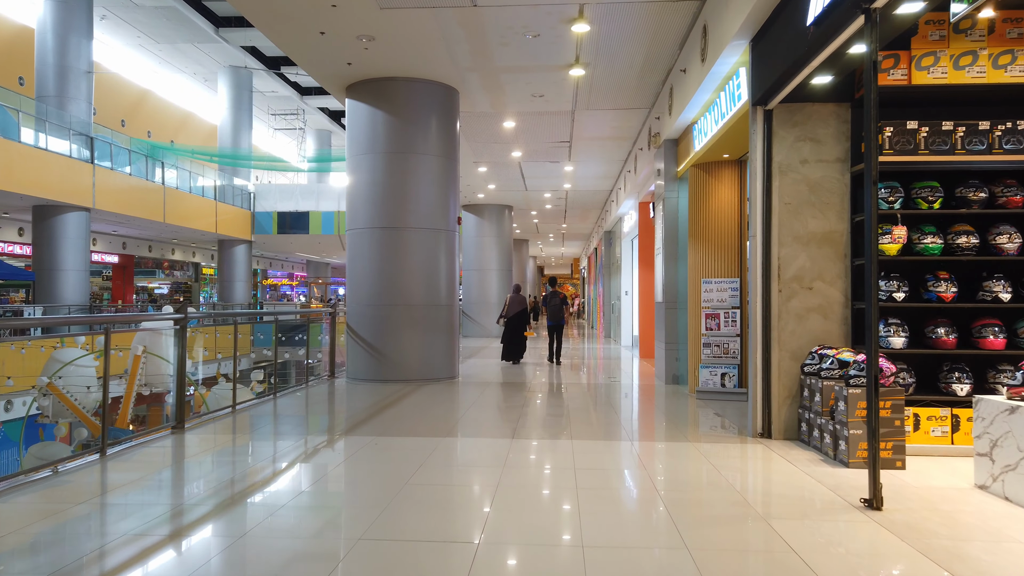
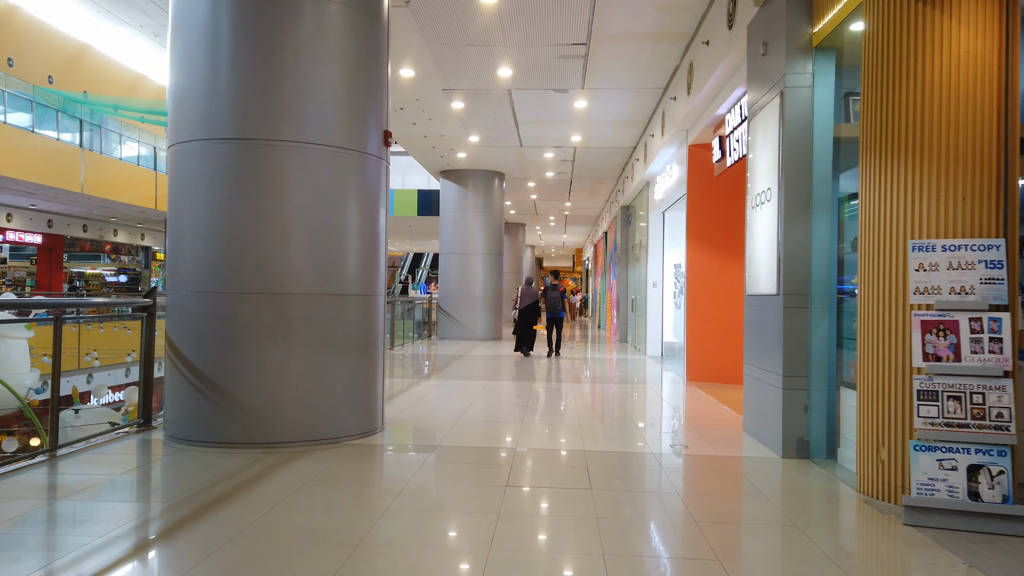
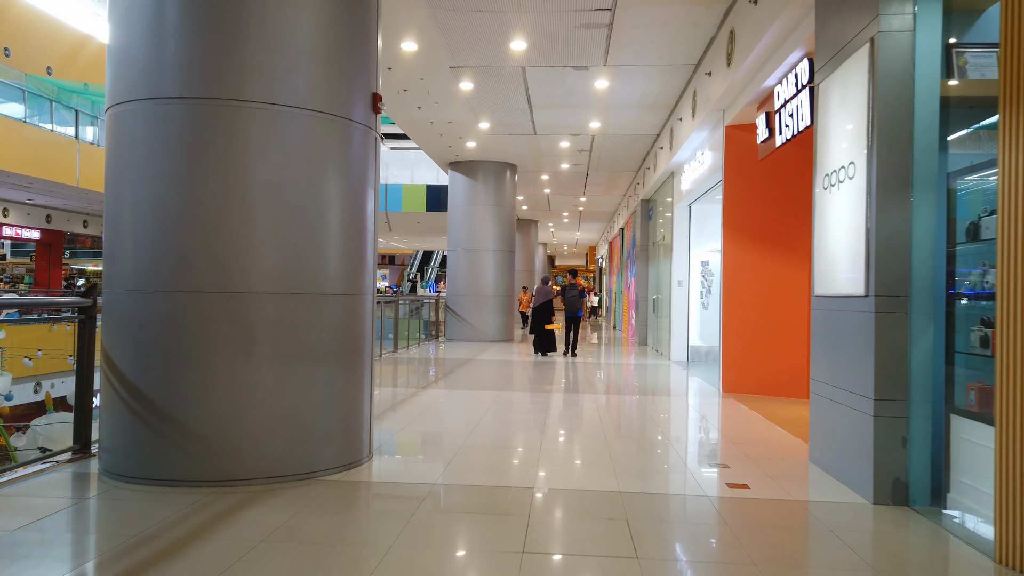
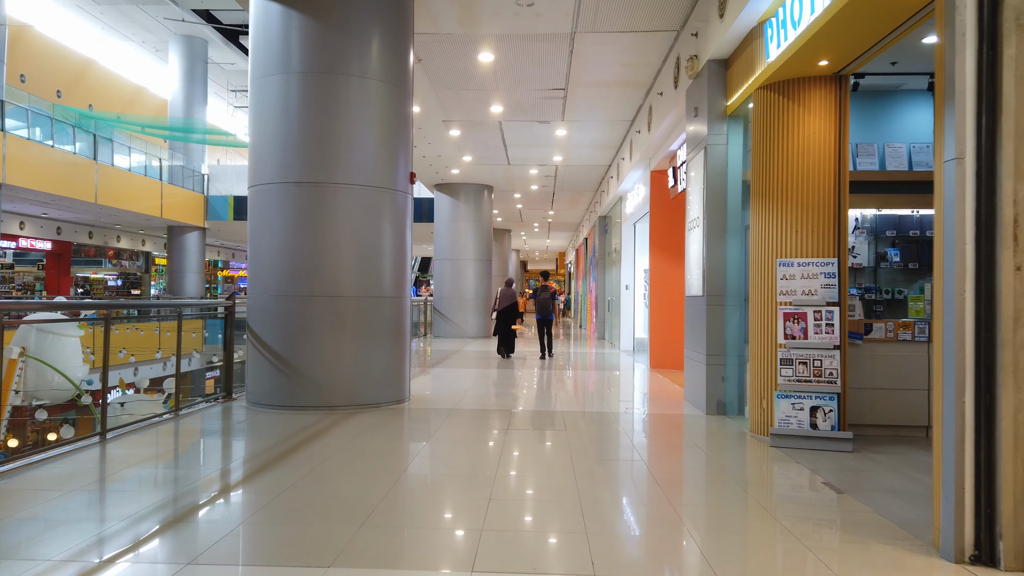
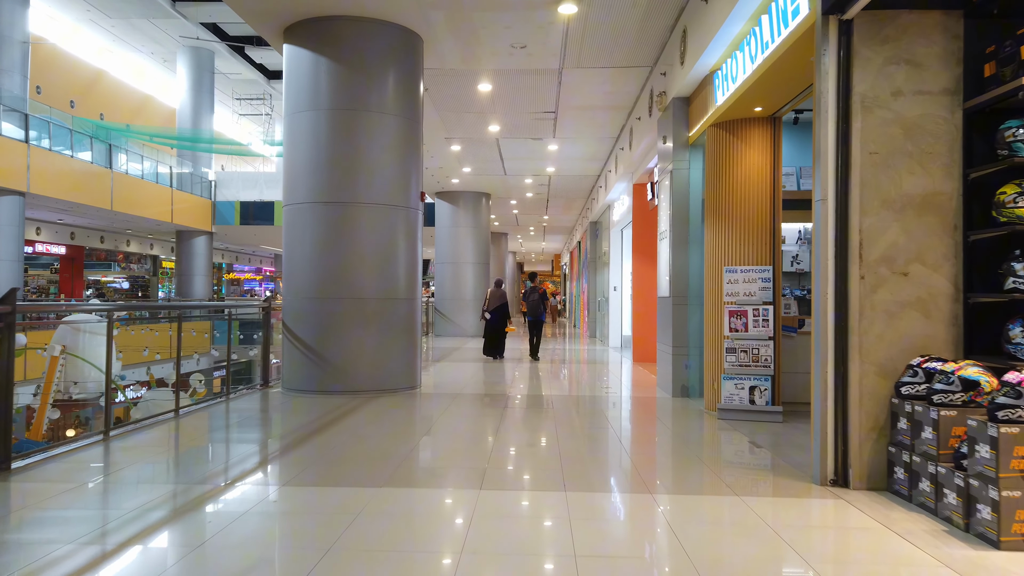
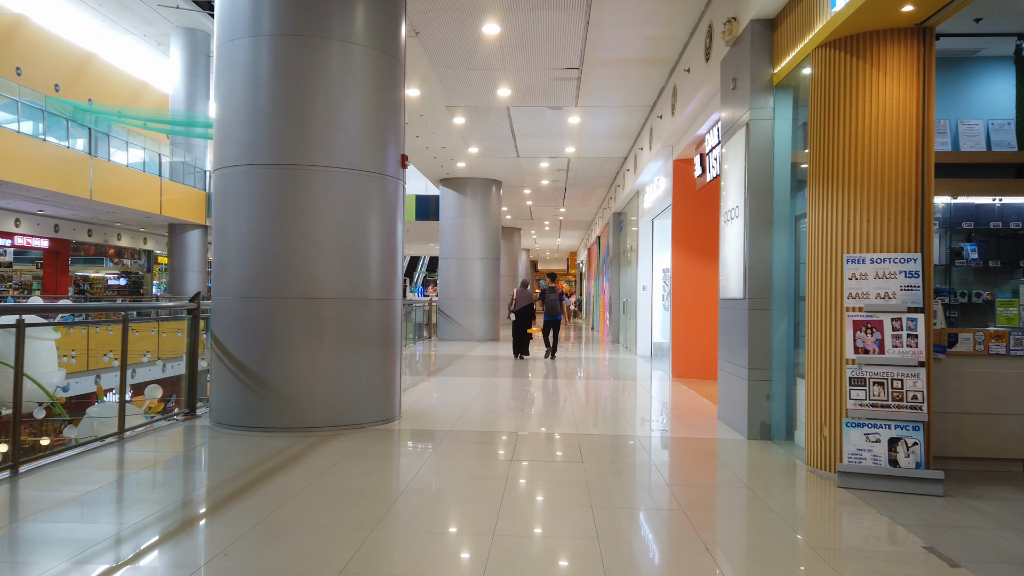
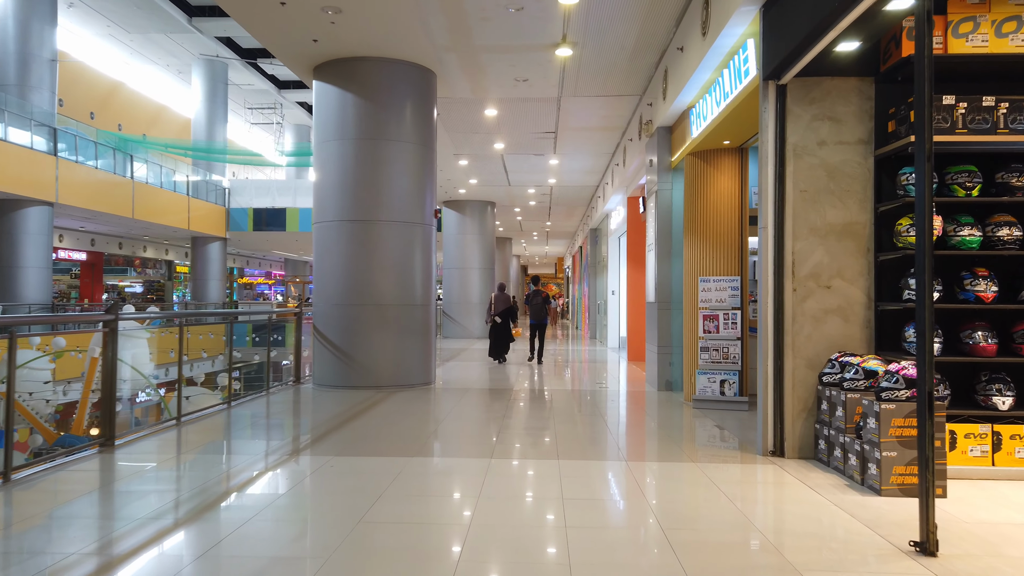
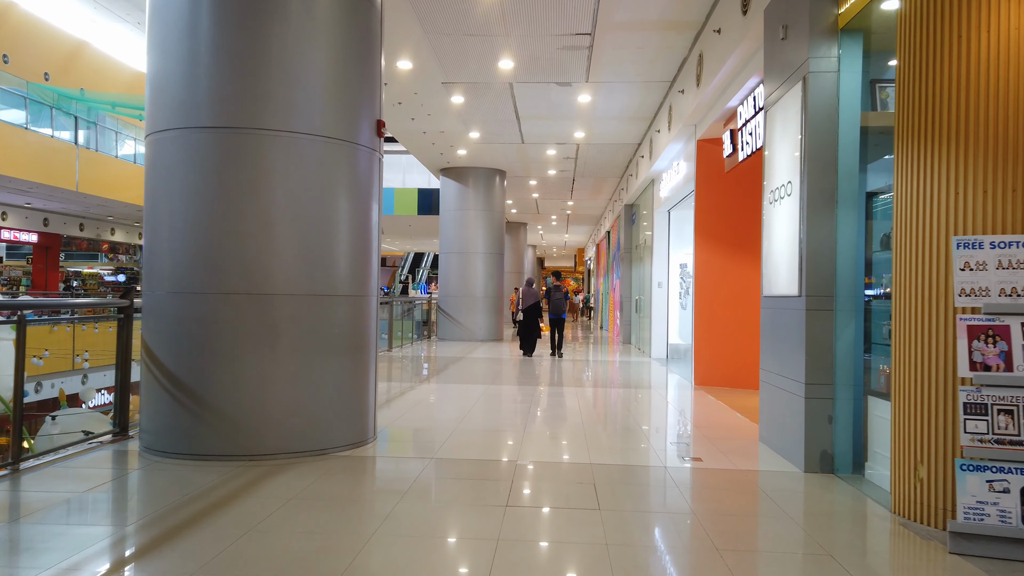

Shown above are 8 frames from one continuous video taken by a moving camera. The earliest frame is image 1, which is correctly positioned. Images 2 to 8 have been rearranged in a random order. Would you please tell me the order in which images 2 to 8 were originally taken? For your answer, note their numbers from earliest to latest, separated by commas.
7, 5, 4, 6, 2, 8, 3
